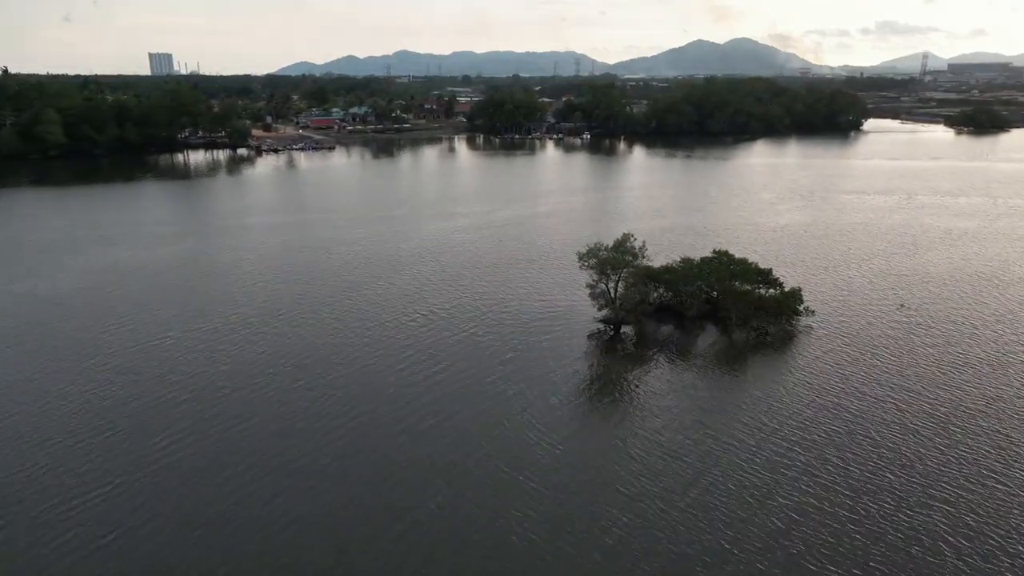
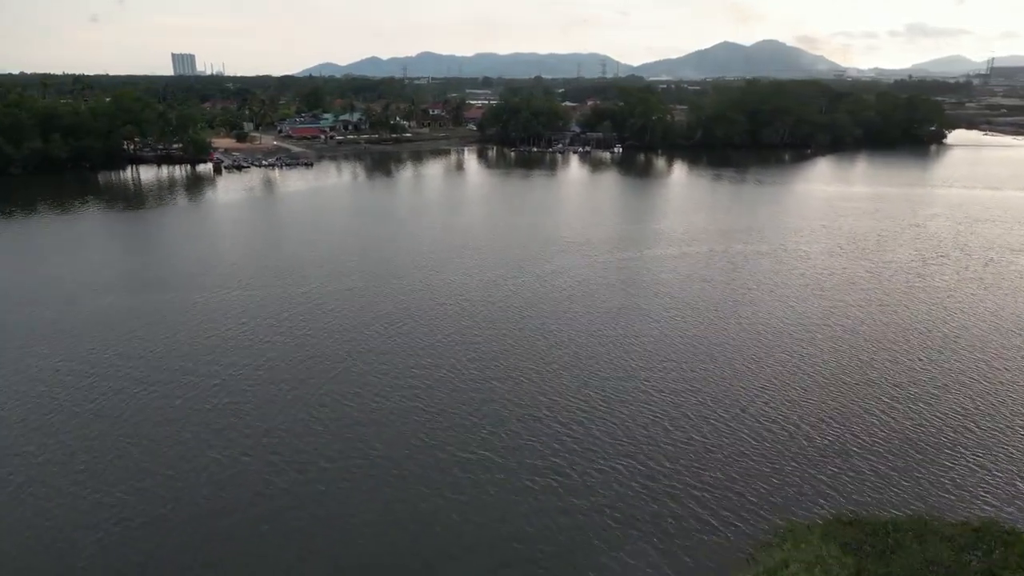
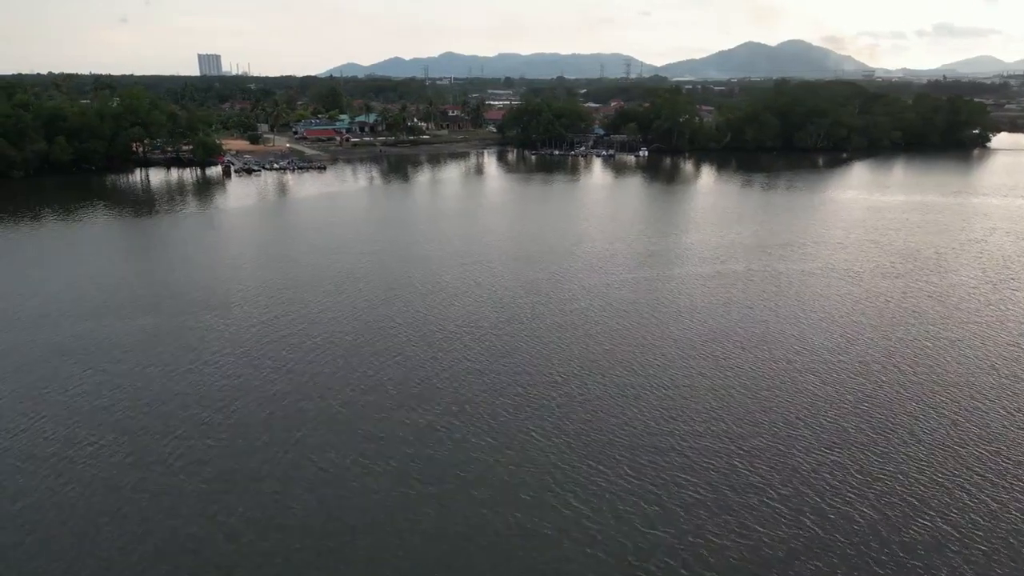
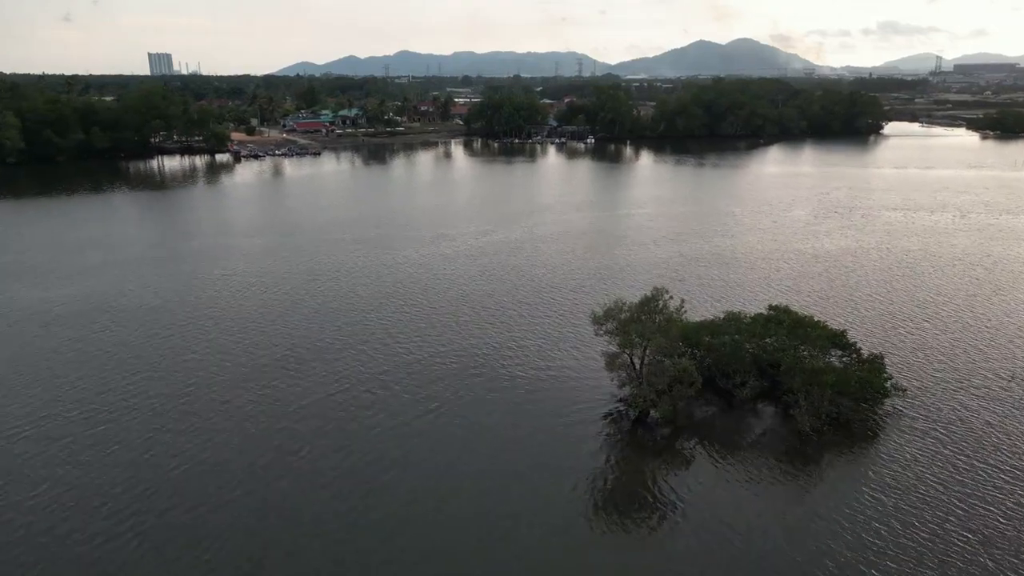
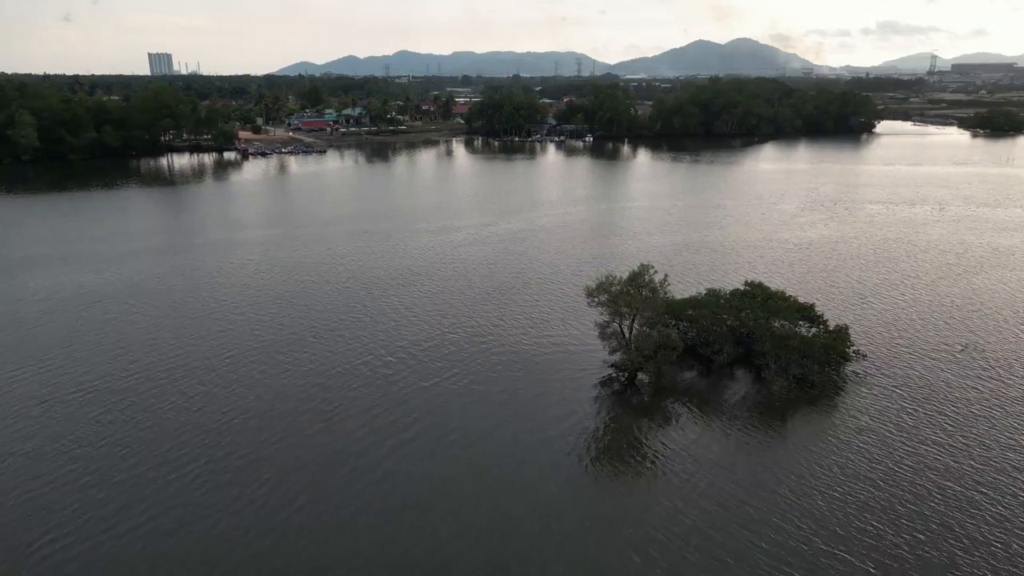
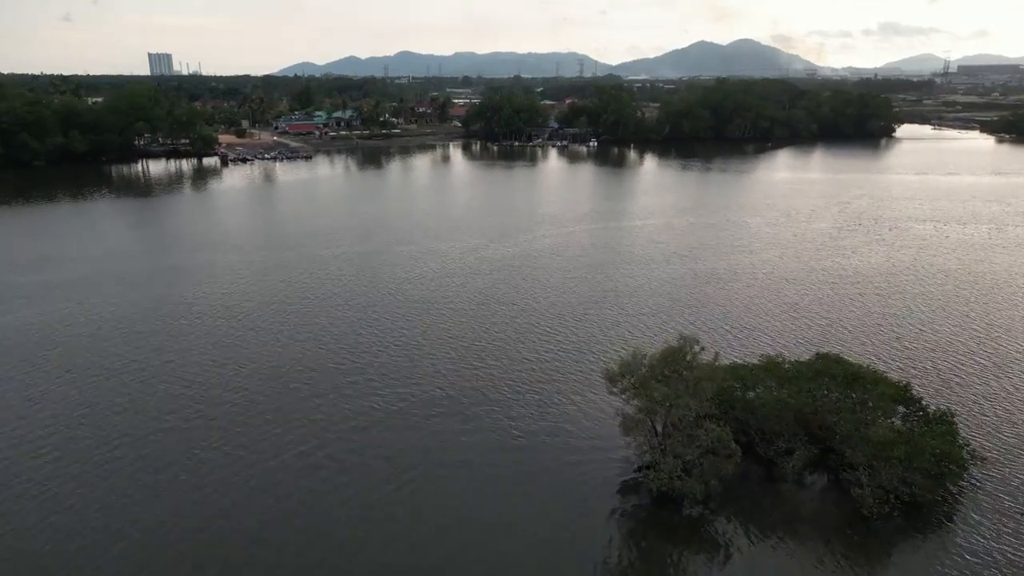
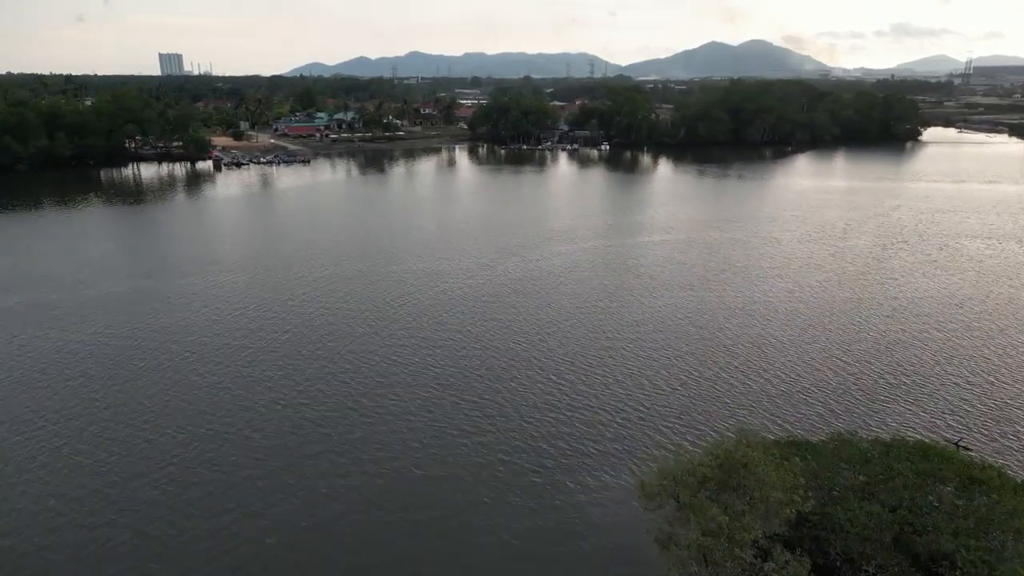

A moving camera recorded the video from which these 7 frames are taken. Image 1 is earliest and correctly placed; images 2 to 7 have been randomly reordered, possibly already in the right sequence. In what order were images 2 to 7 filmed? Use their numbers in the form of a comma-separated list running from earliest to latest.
5, 4, 6, 7, 2, 3
